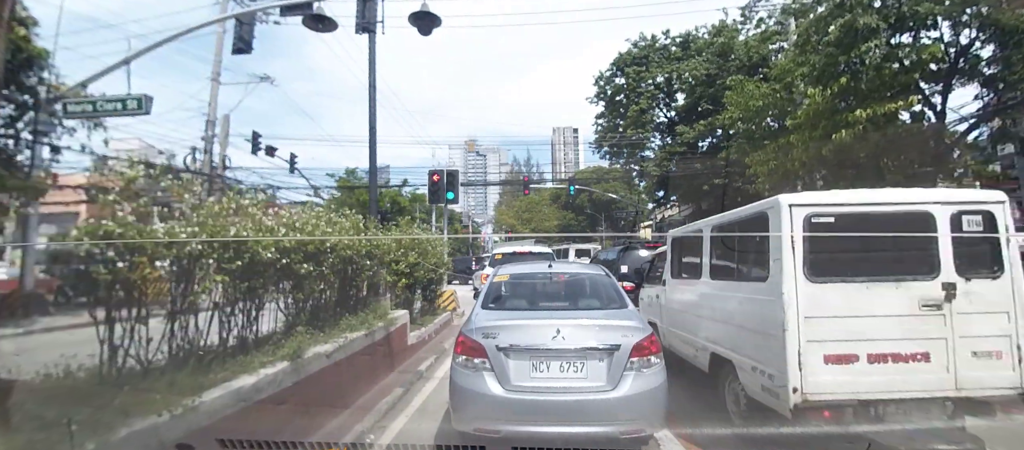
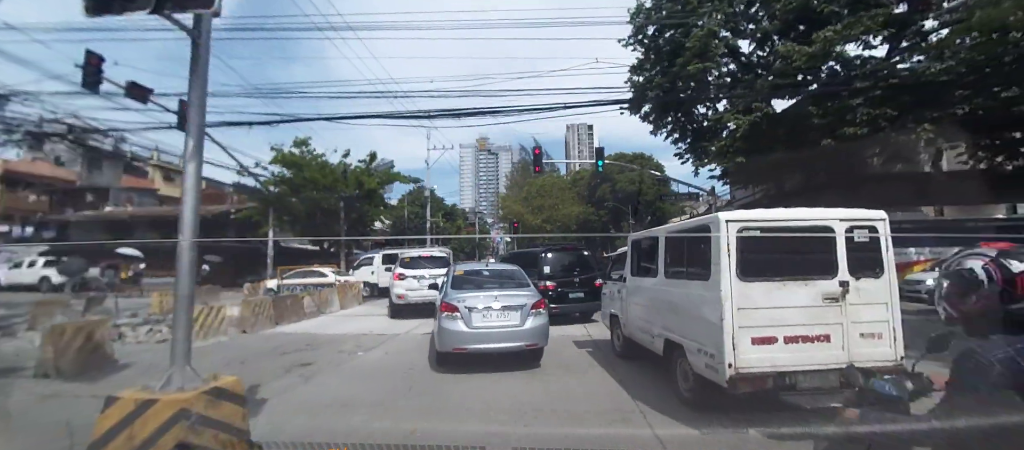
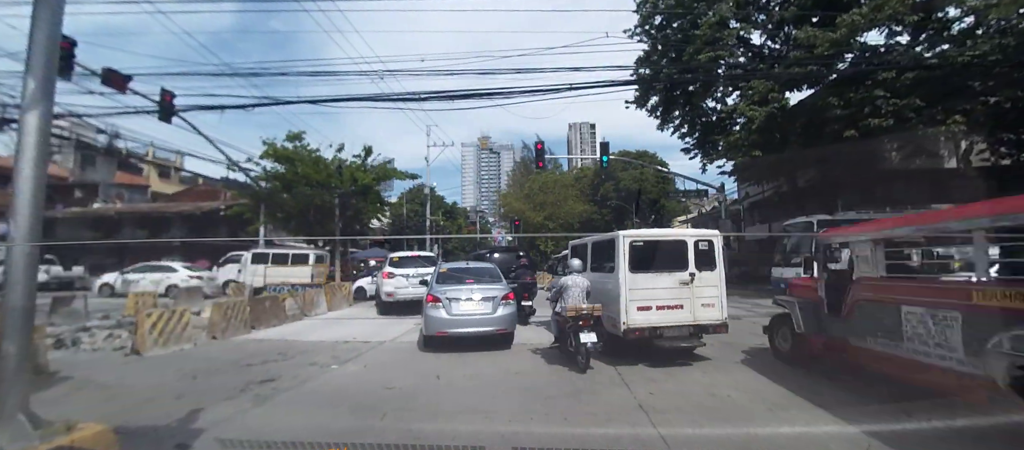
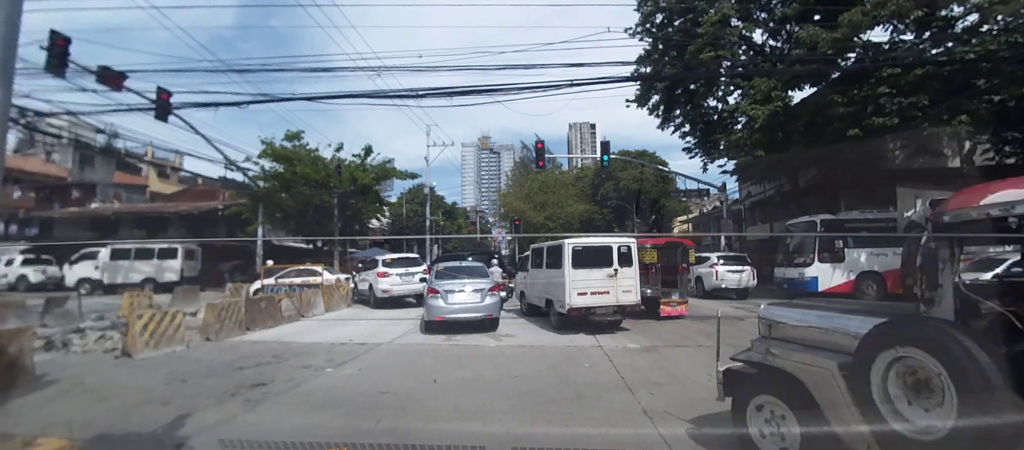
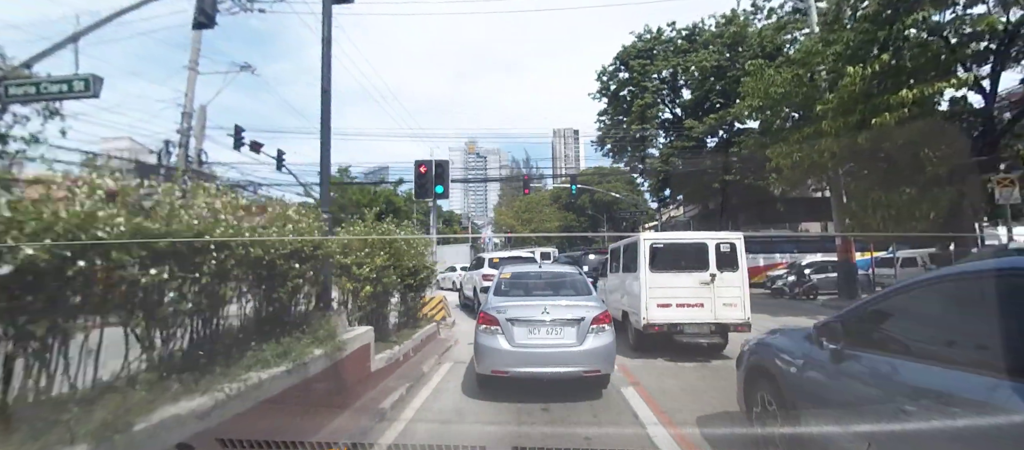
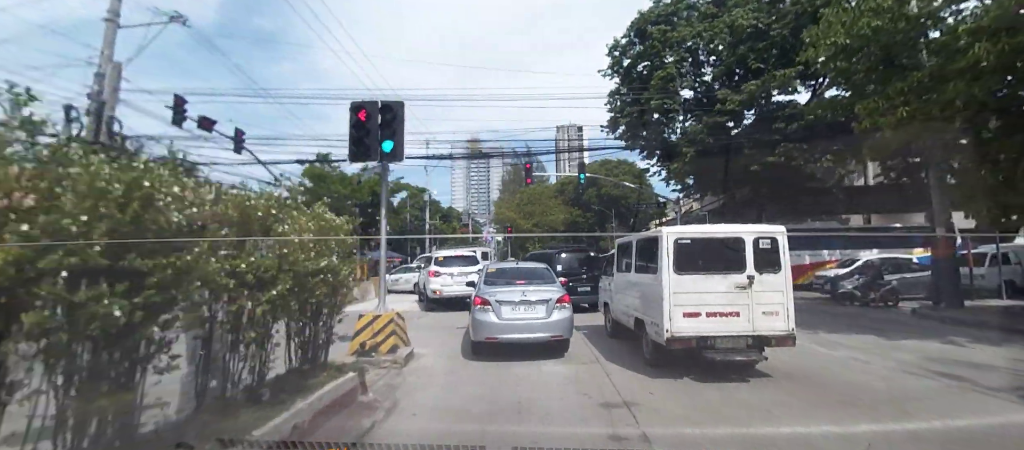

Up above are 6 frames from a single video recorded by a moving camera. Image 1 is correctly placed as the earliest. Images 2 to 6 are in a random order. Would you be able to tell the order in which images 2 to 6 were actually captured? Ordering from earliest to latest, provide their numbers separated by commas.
5, 6, 2, 3, 4
